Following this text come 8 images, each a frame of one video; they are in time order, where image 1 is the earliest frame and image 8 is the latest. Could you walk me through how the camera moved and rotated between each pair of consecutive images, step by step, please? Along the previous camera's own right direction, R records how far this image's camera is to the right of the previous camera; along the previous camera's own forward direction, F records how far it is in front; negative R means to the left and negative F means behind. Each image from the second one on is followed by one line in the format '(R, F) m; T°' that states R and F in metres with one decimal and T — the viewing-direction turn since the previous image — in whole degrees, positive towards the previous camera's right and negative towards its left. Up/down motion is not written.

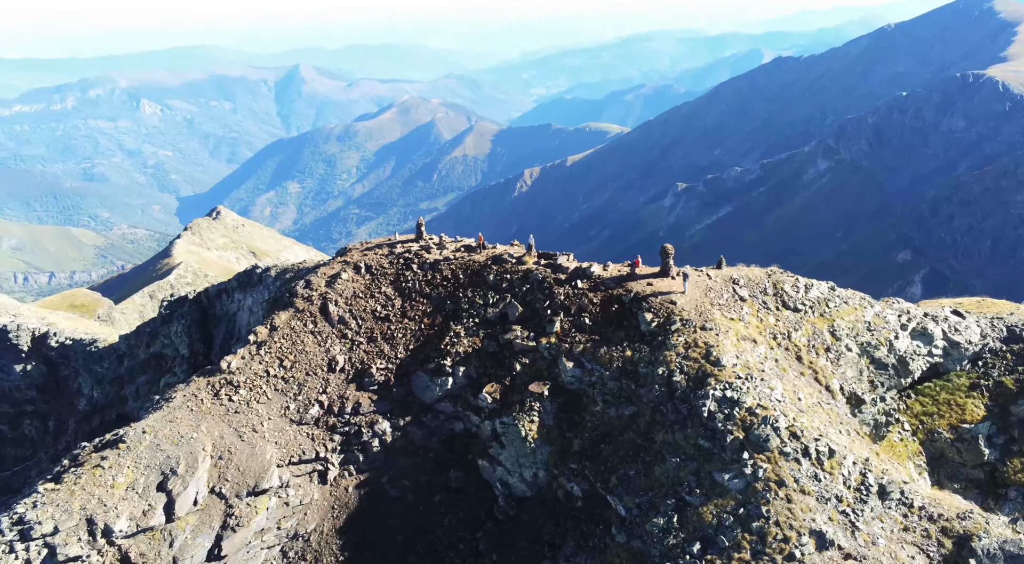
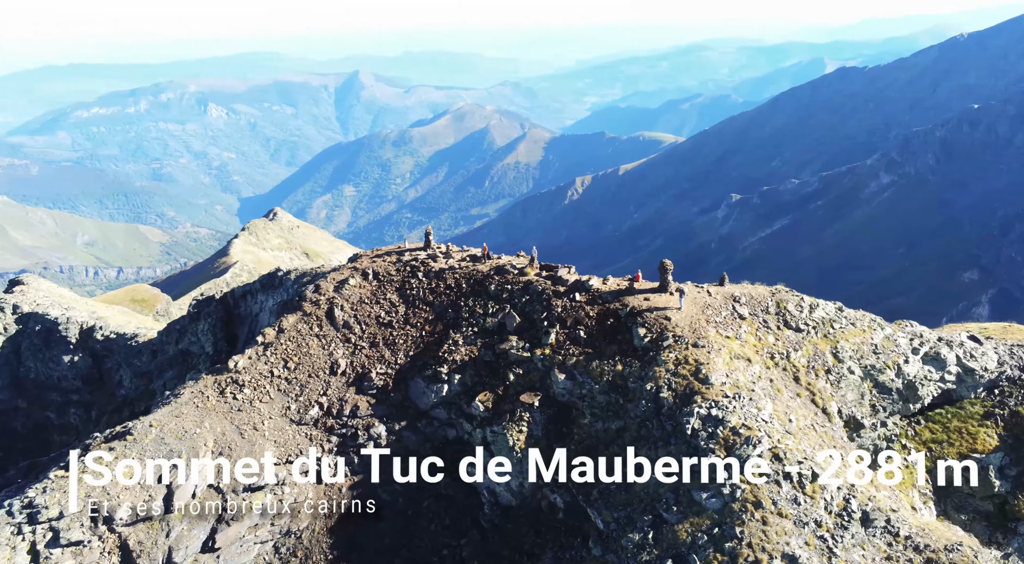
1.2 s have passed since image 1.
(+4.0, -0.7) m; -5°
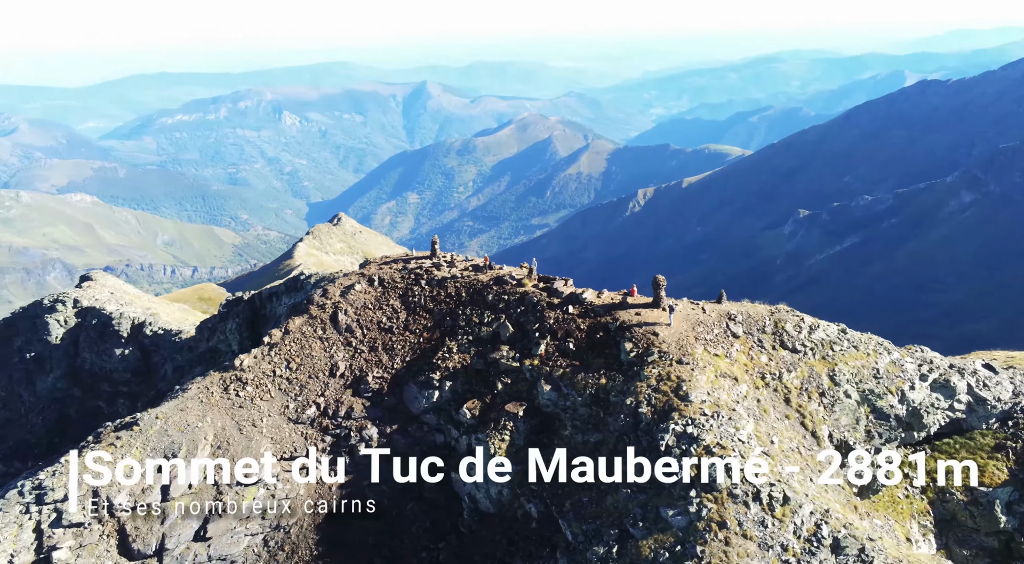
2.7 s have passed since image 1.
(+5.2, -0.7) m; -6°
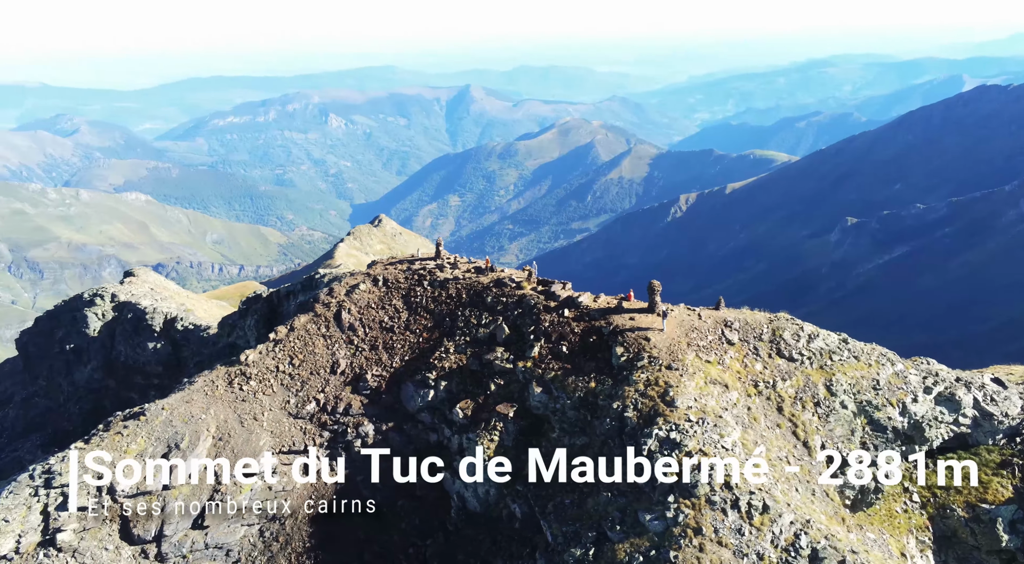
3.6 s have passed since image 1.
(+3.5, -0.4) m; -4°
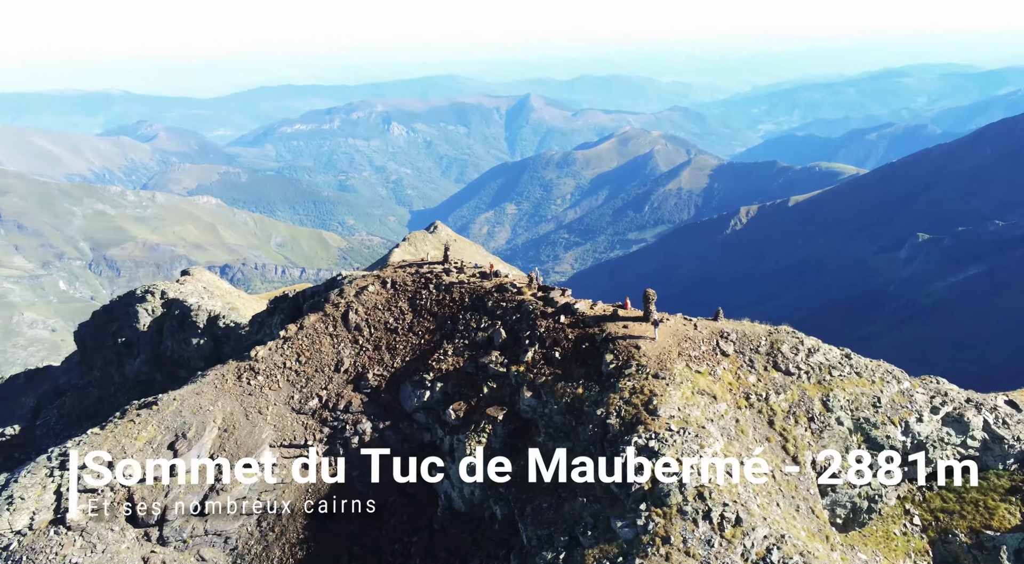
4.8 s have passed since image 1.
(+4.7, -0.3) m; -5°
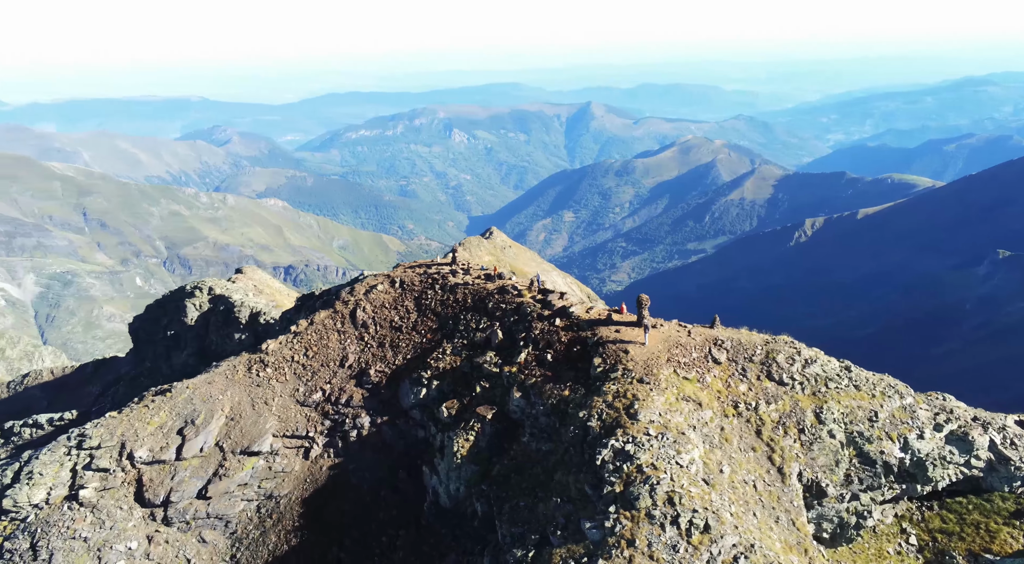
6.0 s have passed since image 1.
(+4.8, -0.3) m; -5°
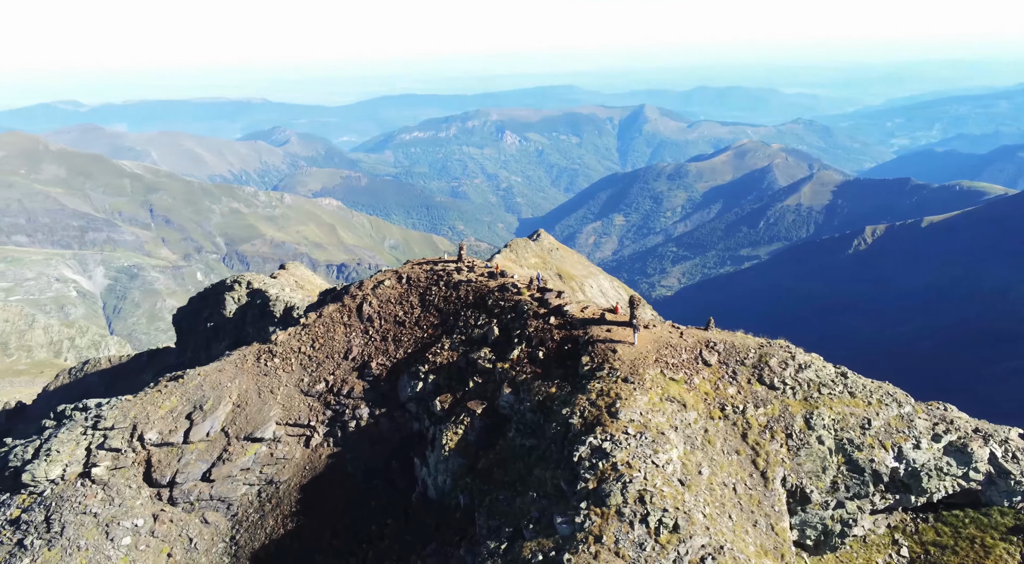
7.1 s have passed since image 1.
(+4.3, -0.2) m; -5°
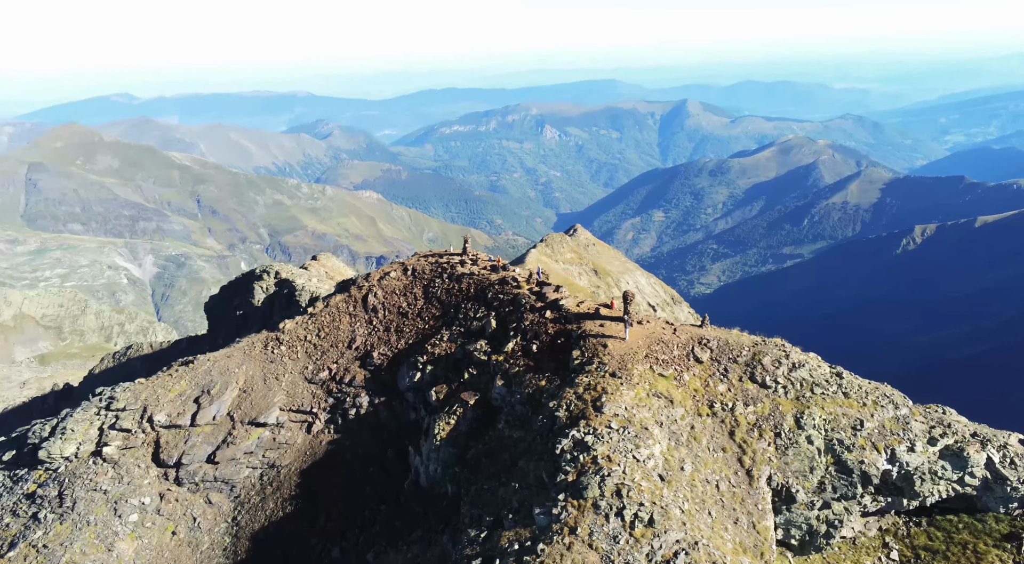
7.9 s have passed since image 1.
(+3.3, -0.1) m; -4°
